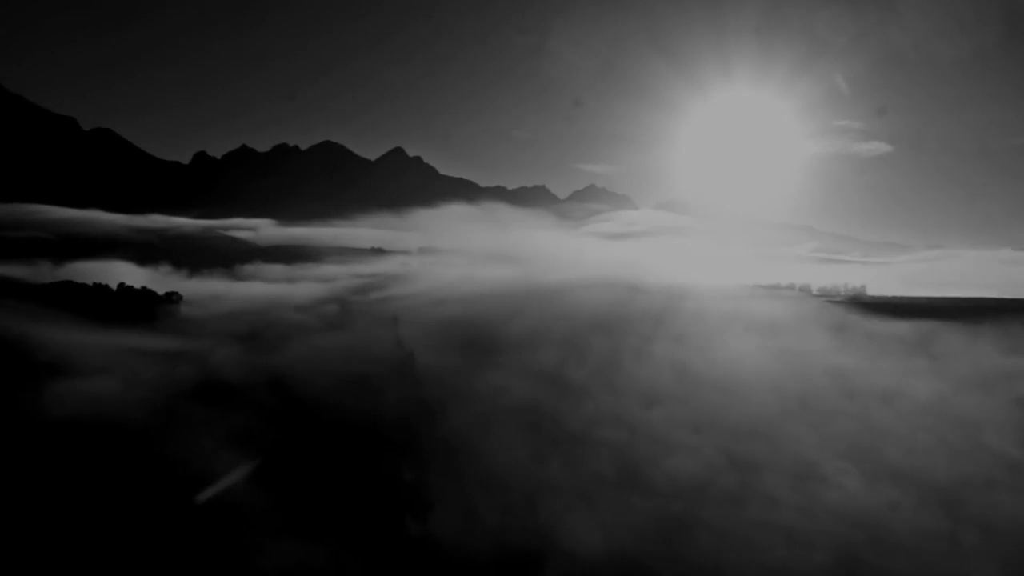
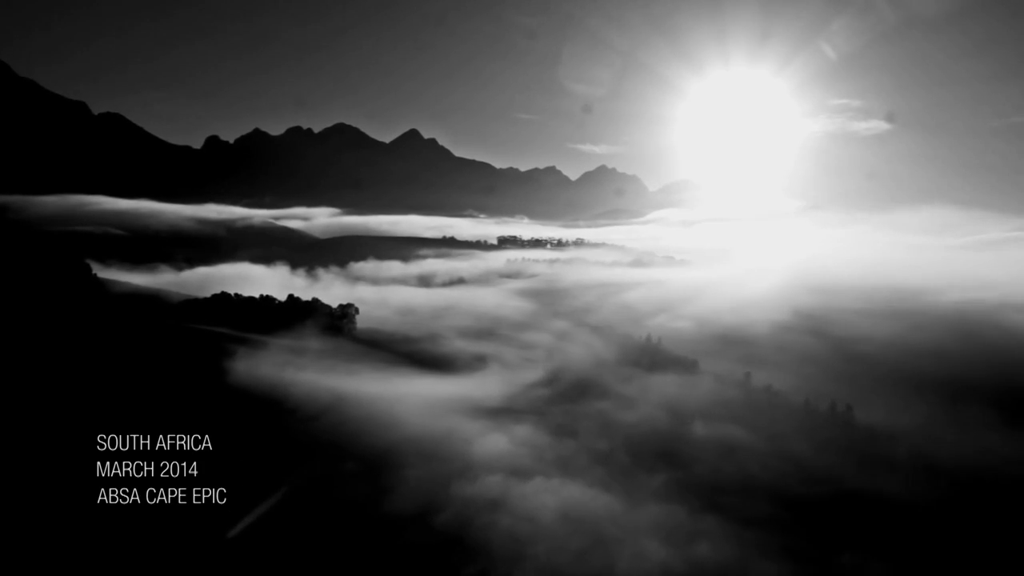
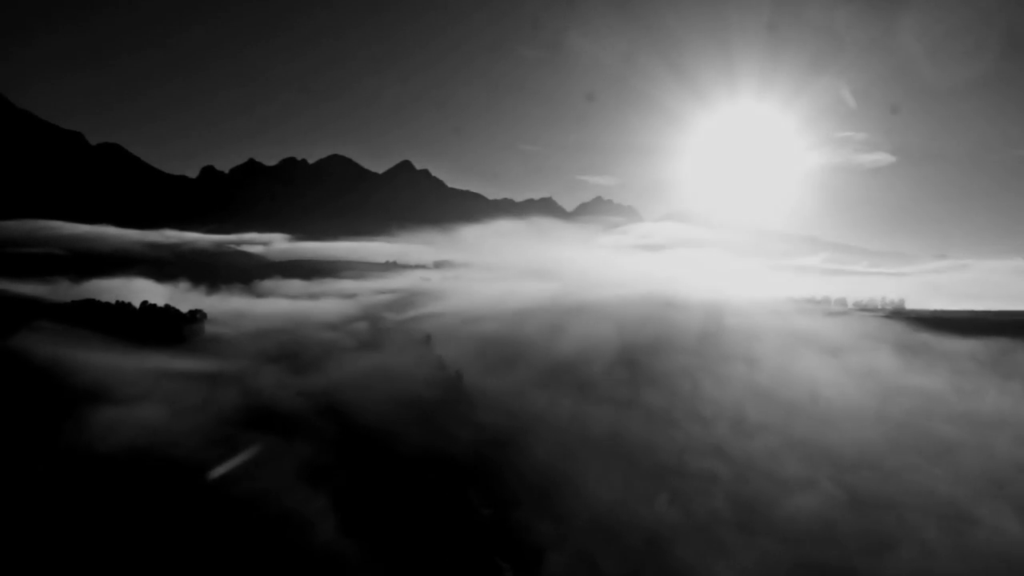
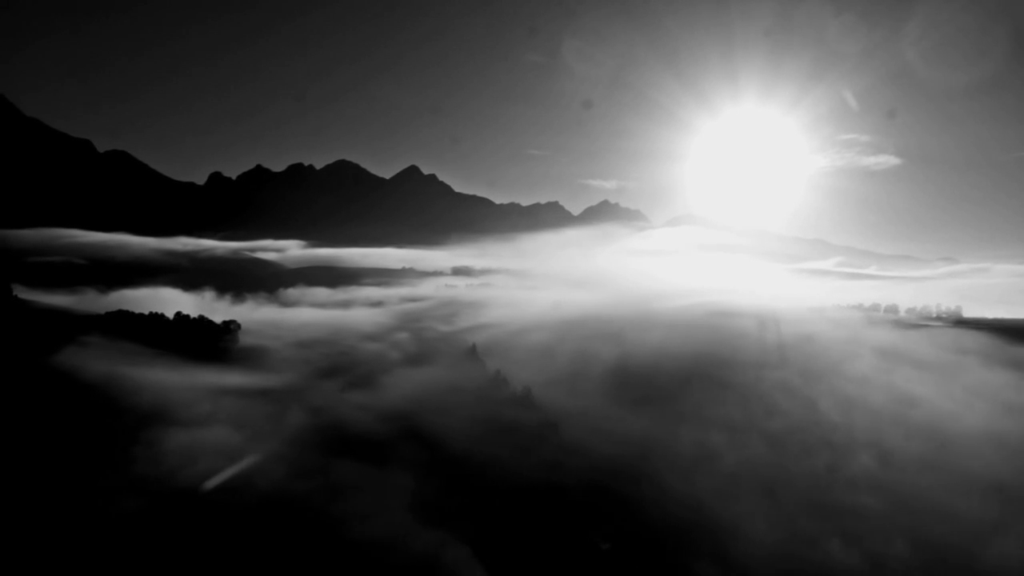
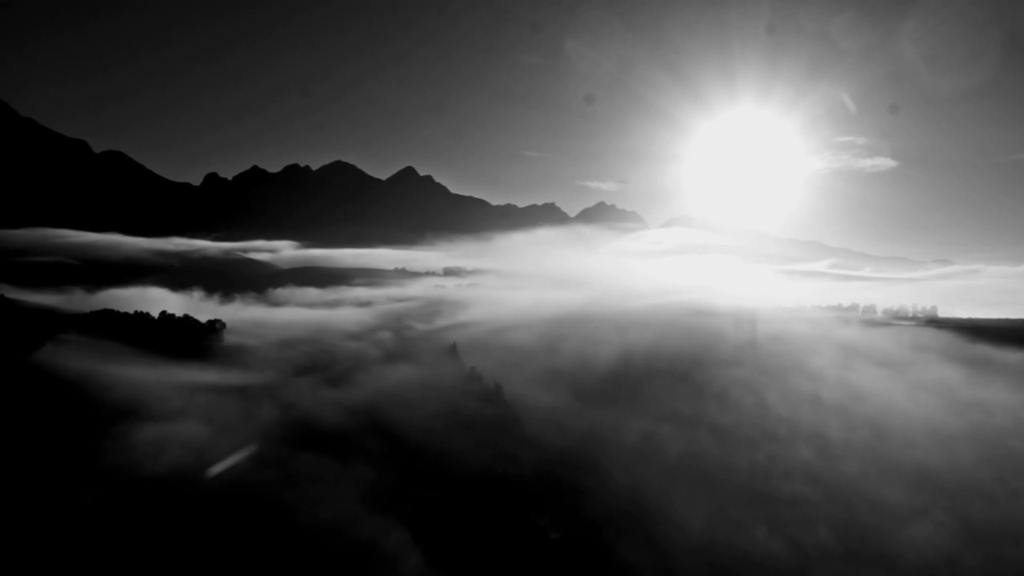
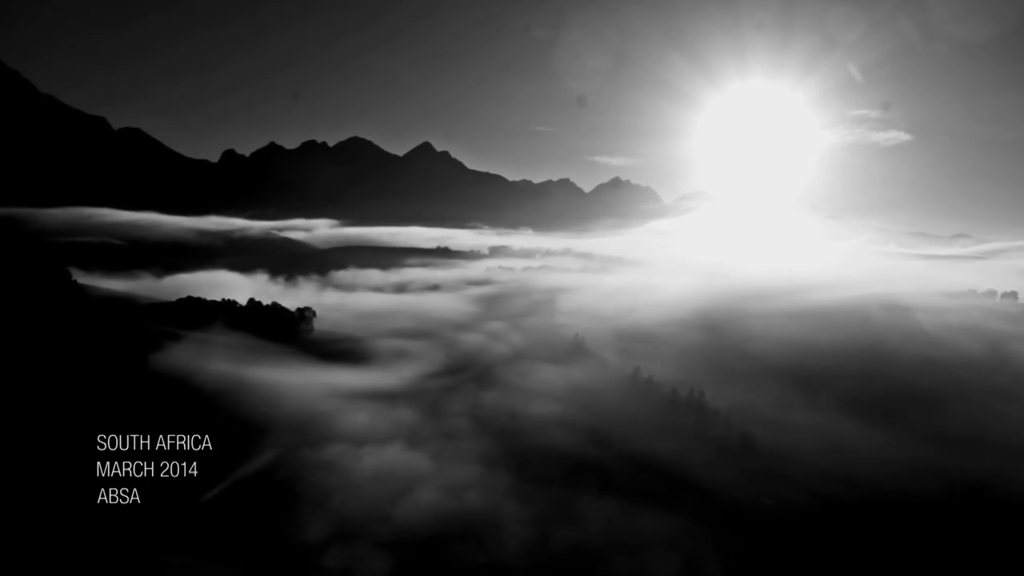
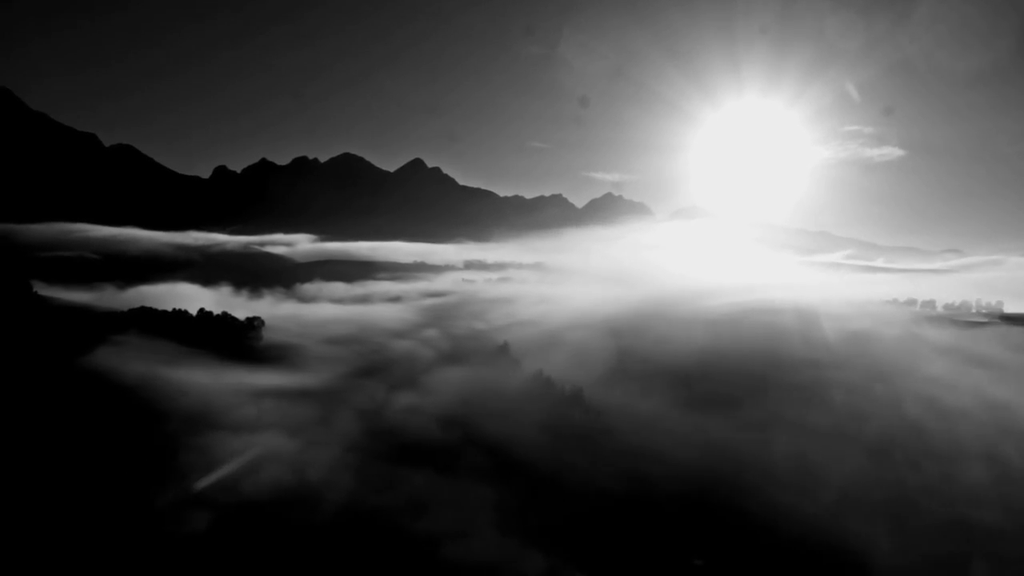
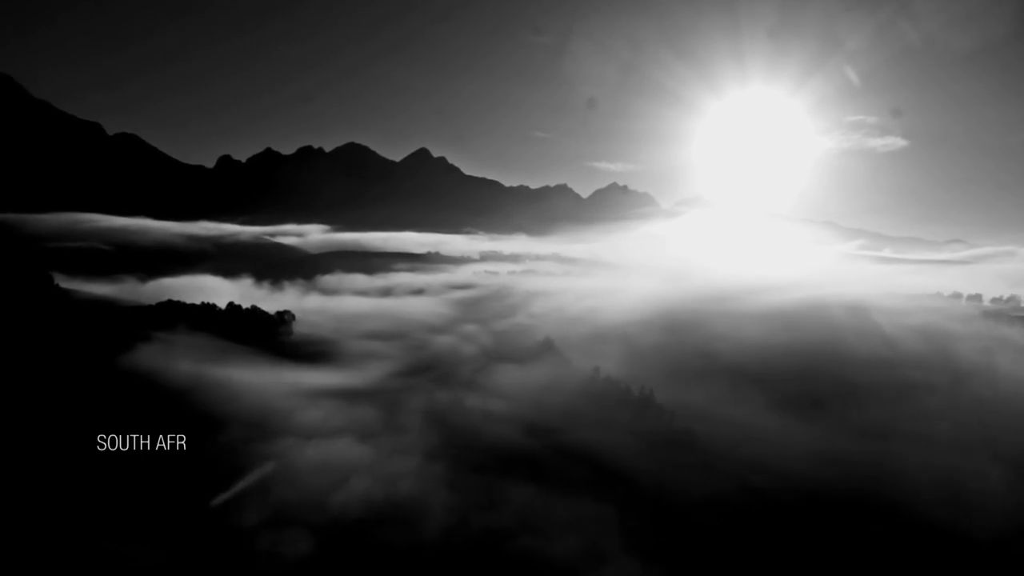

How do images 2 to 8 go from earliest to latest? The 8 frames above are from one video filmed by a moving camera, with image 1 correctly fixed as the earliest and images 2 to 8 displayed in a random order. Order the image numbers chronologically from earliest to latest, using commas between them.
3, 5, 4, 7, 8, 6, 2
